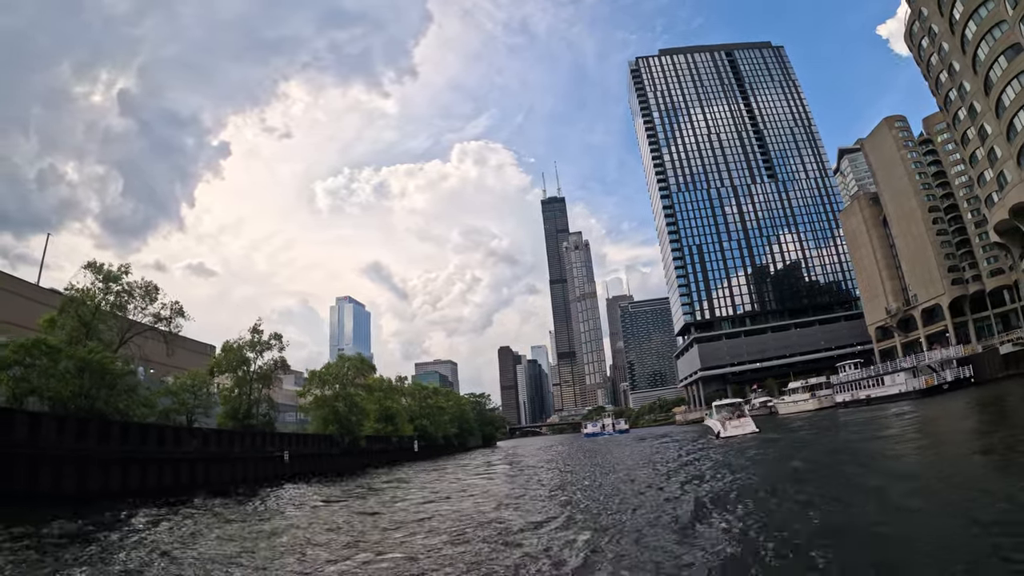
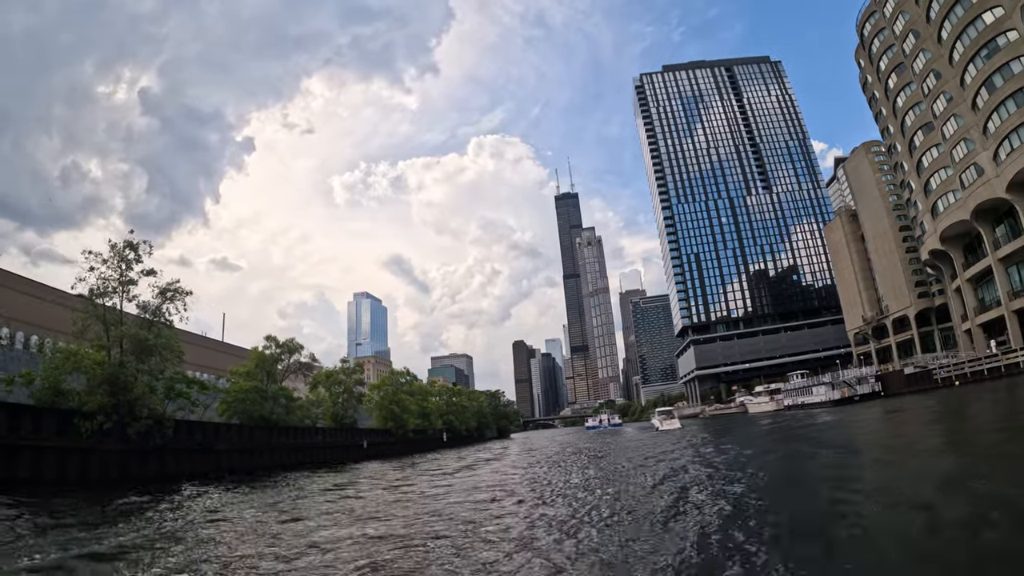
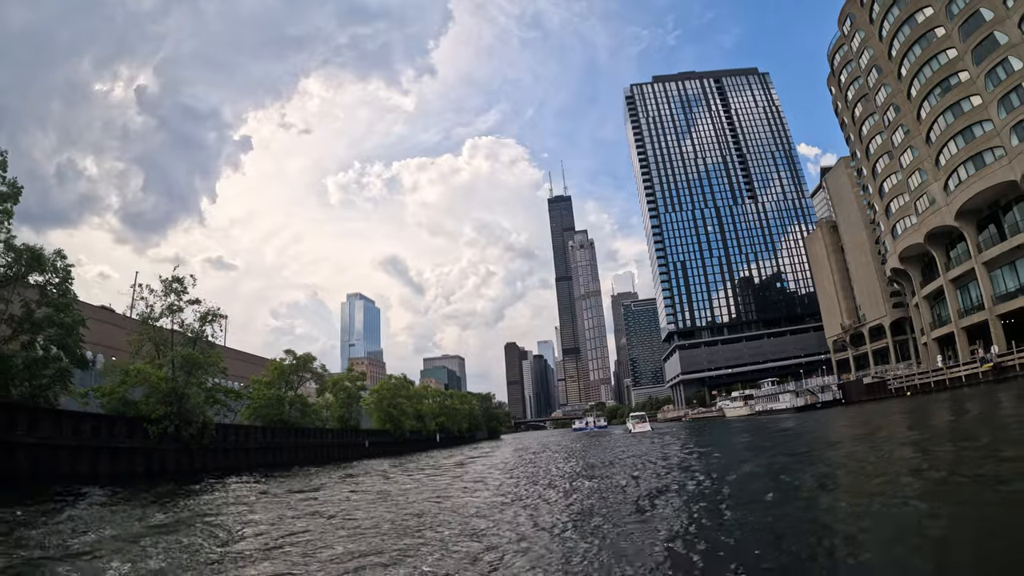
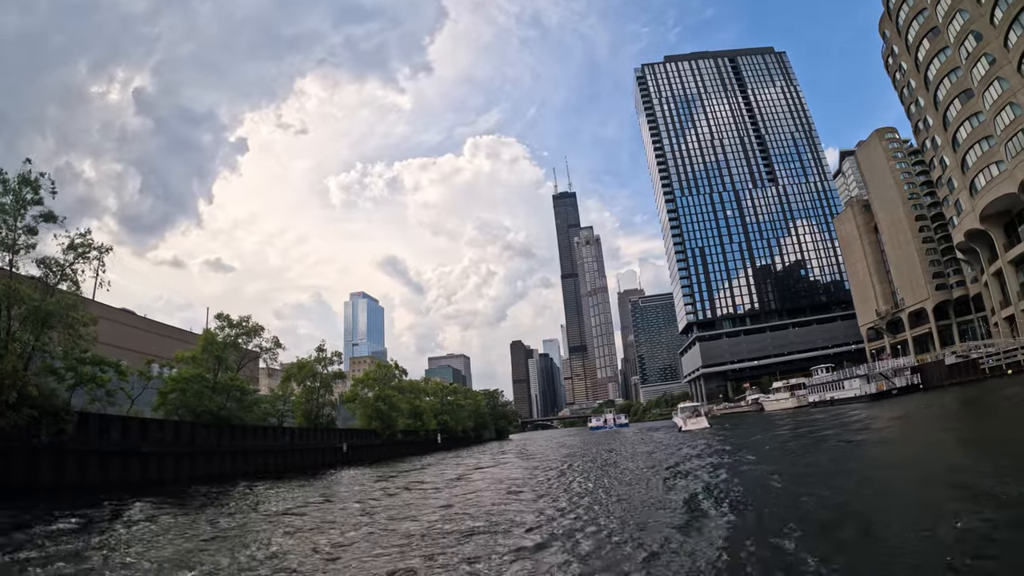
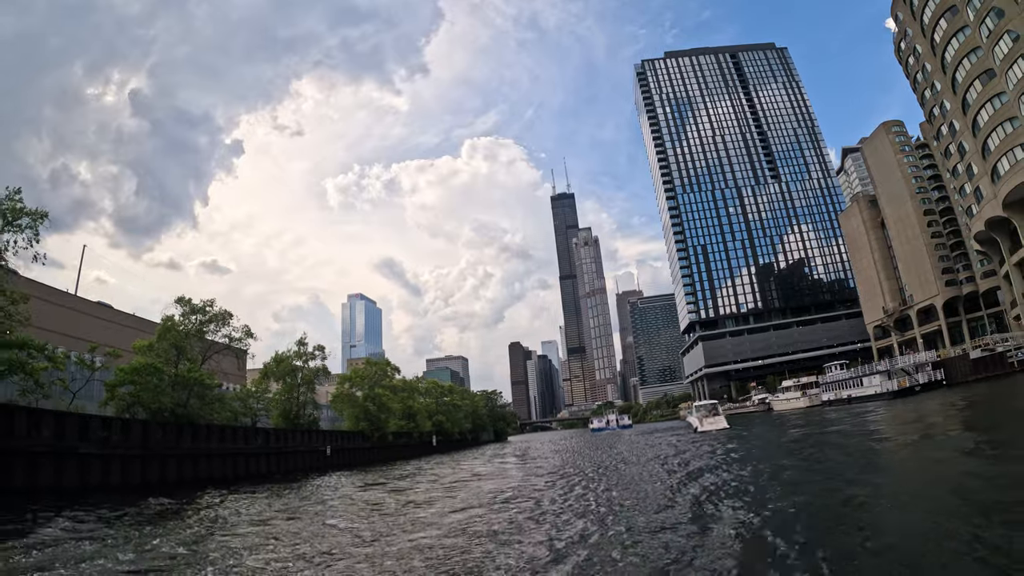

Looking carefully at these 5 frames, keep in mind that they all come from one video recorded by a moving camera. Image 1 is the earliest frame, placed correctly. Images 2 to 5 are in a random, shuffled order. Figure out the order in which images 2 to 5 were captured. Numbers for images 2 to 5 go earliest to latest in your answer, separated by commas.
5, 4, 2, 3
